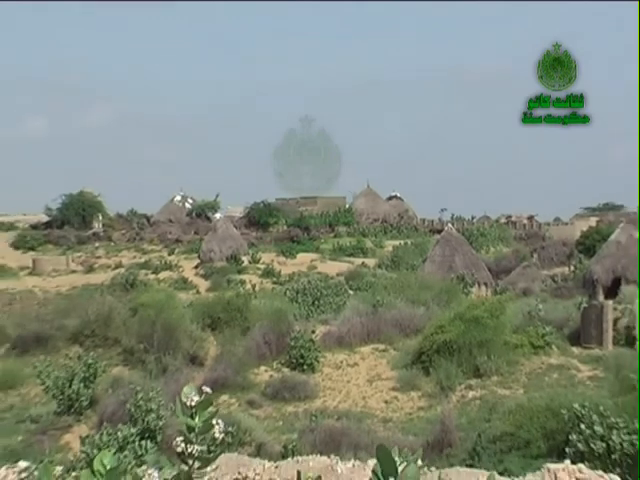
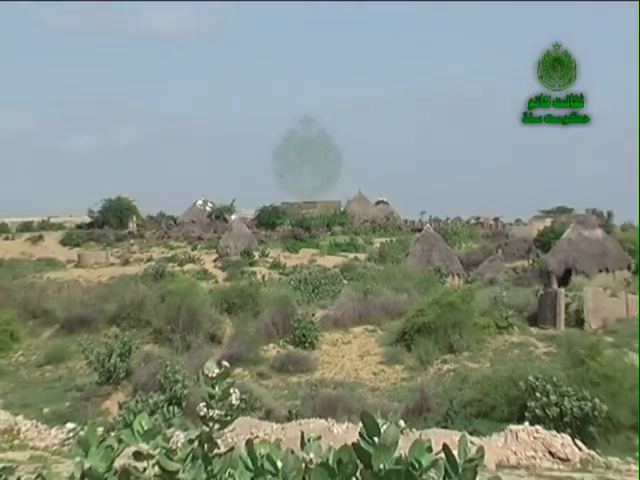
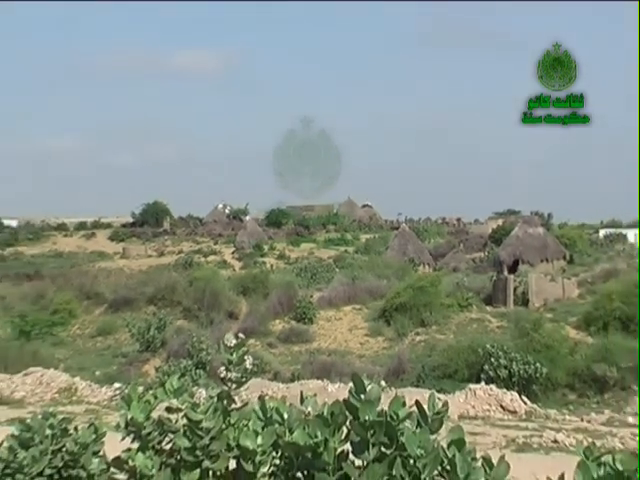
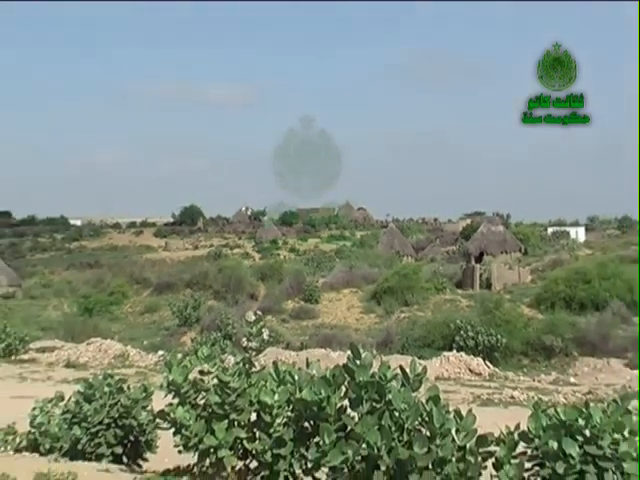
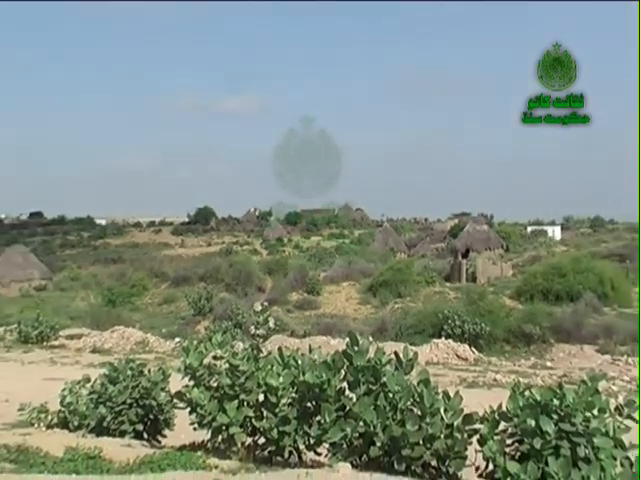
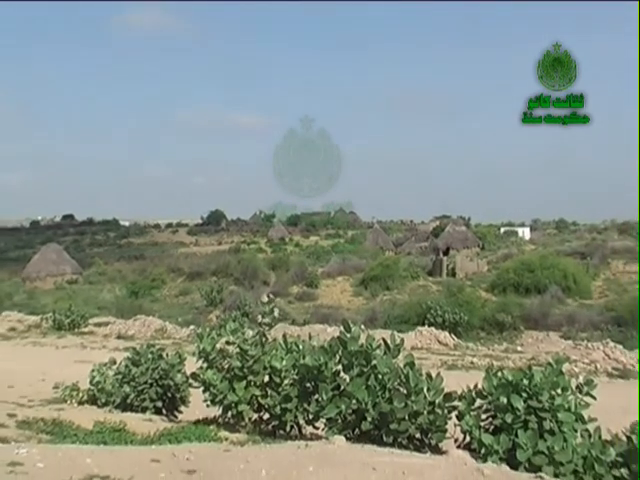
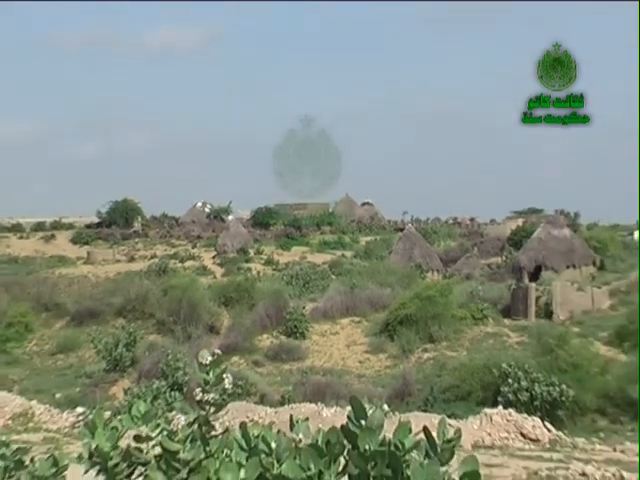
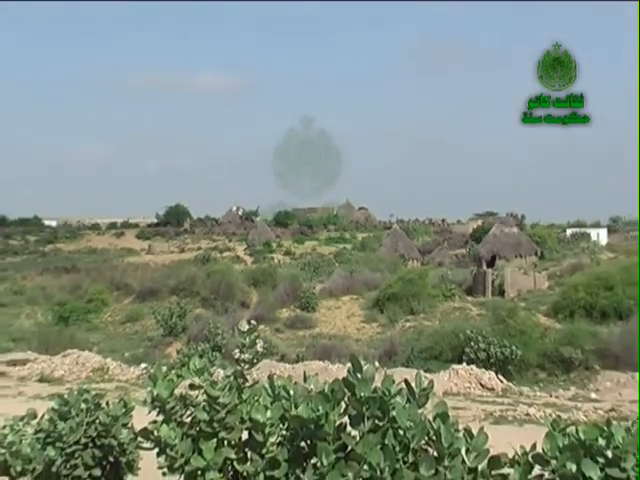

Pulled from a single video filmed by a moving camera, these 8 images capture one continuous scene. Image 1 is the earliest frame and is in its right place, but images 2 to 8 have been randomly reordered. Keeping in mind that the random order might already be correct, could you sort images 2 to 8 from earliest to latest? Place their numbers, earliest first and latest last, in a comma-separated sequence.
2, 7, 3, 8, 4, 5, 6
